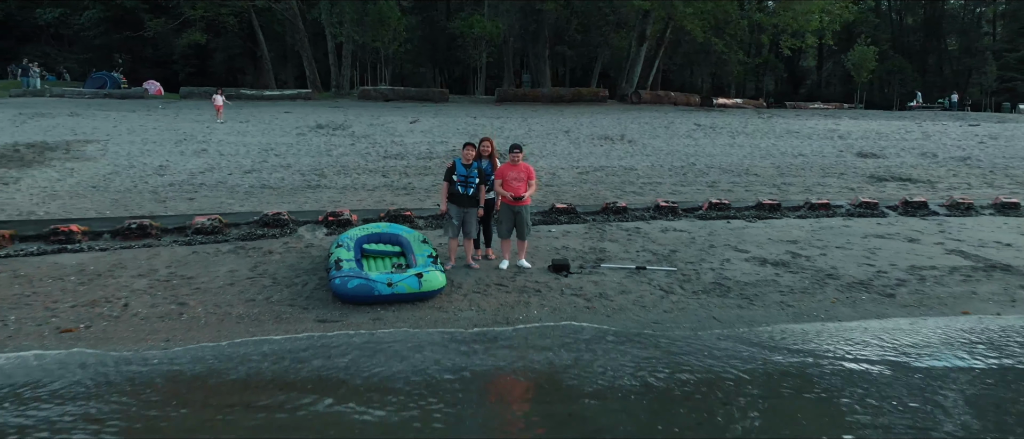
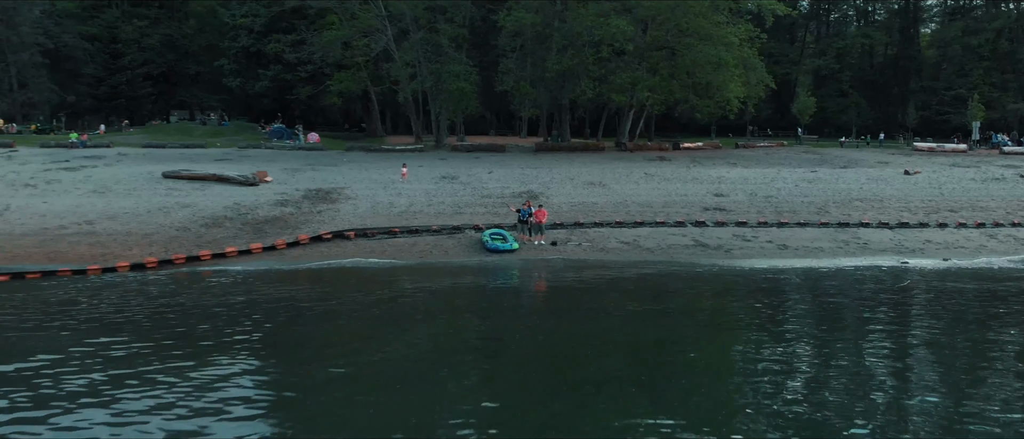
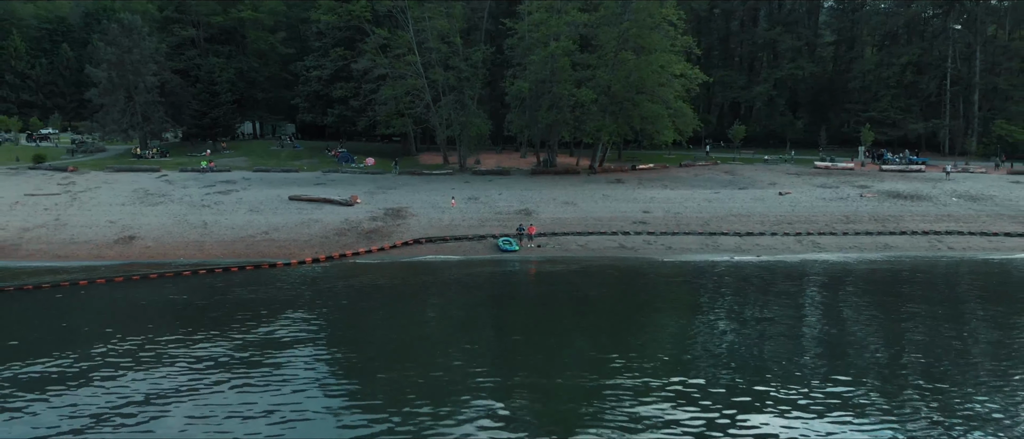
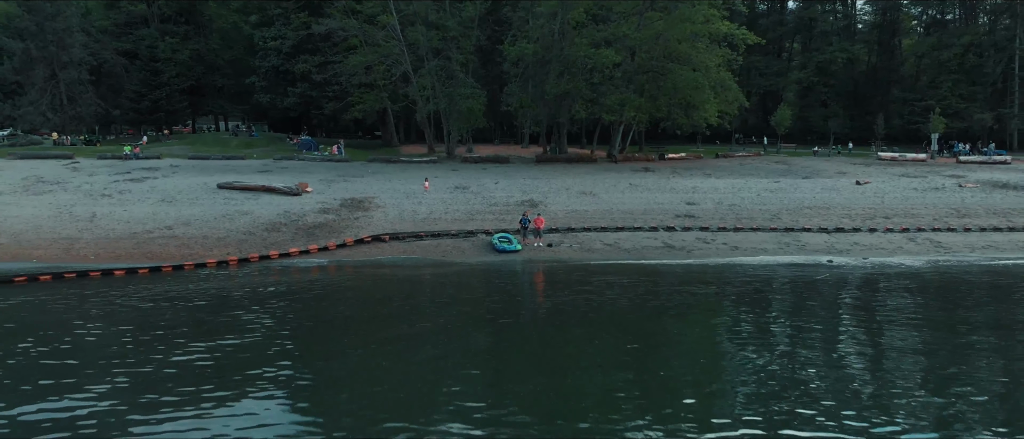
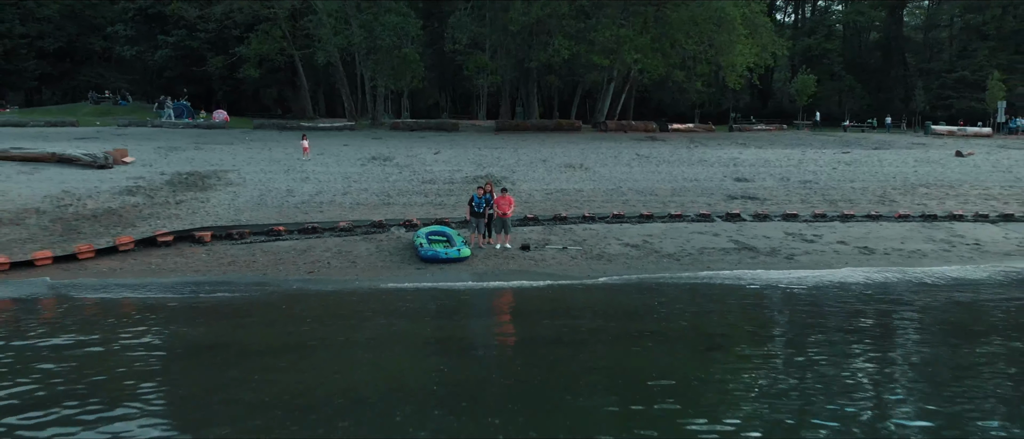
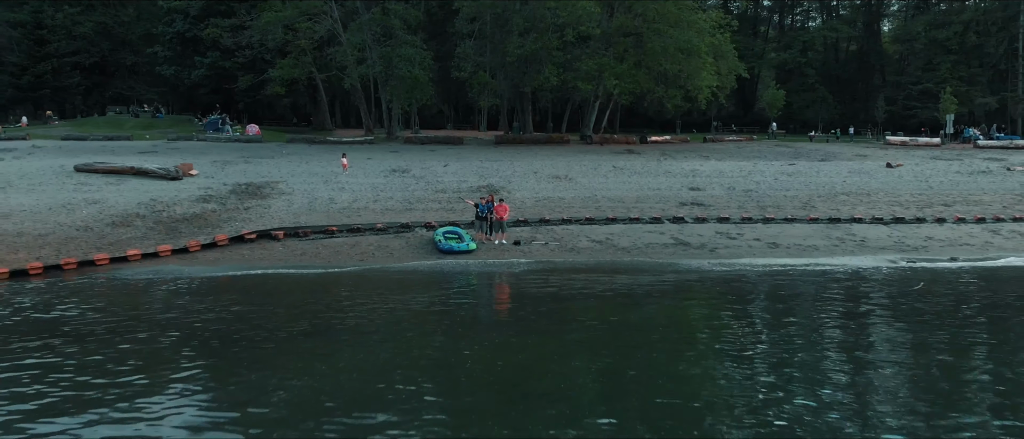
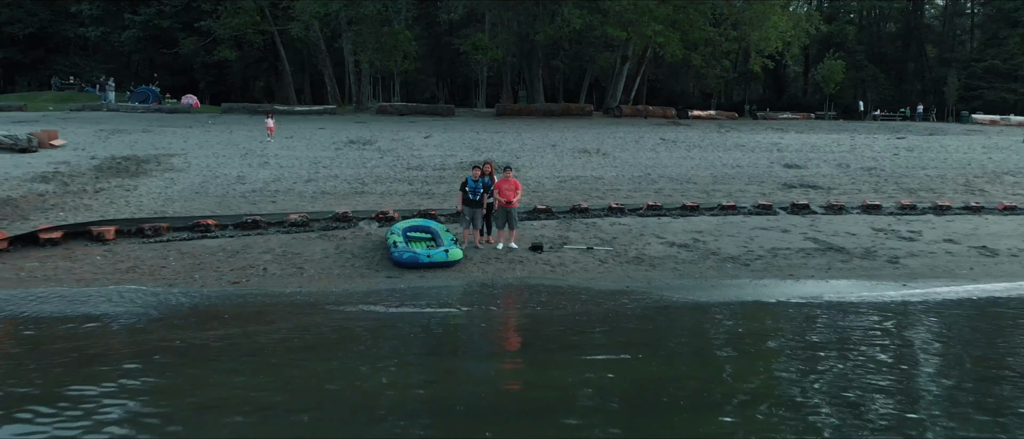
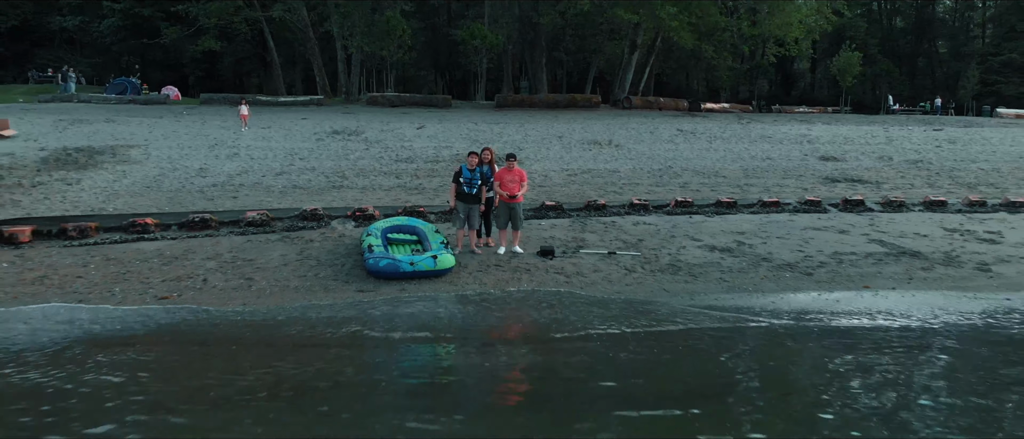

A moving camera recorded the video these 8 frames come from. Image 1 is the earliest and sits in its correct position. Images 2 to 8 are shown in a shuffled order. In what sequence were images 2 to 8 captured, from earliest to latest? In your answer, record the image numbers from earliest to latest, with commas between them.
8, 7, 5, 6, 2, 4, 3
